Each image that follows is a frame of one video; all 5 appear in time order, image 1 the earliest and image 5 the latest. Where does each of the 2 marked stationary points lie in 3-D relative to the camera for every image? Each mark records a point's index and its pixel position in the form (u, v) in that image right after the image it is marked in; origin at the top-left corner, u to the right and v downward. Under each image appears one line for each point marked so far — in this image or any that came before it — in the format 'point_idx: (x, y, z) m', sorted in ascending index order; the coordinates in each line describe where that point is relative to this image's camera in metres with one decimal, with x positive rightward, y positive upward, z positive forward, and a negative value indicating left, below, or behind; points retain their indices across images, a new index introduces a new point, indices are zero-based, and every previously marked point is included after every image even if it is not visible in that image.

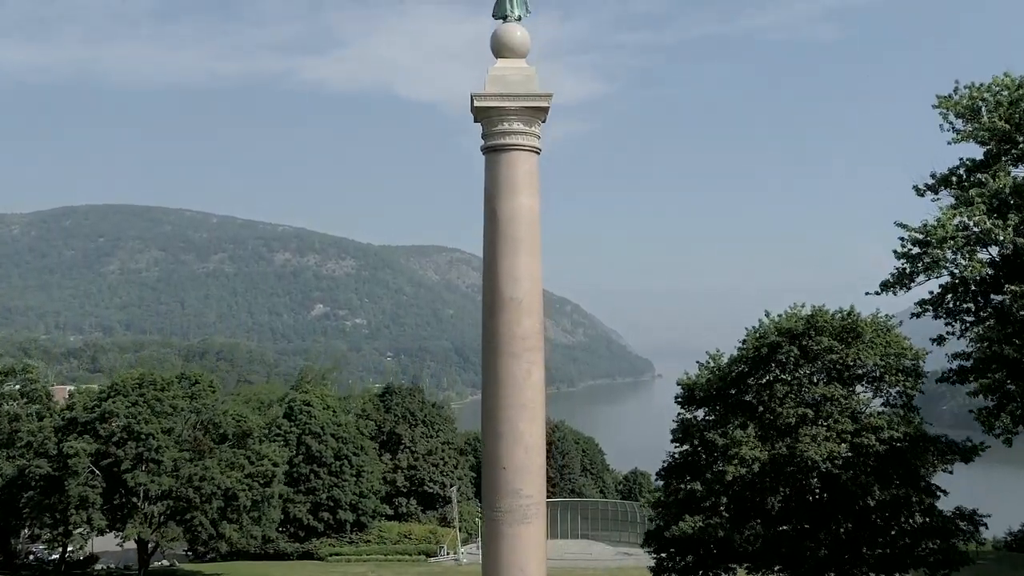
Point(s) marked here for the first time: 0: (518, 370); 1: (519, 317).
0: (+0.1, -1.1, +12.7) m
1: (+0.1, -0.4, +13.0) m
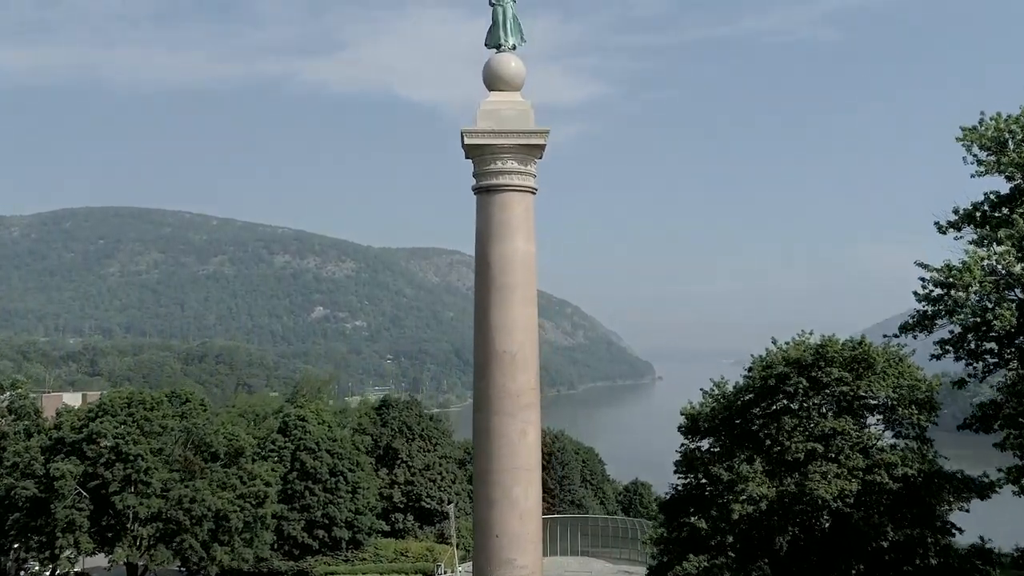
0: (0.0, -1.8, +11.8) m
1: (0.0, -1.1, +12.1) m
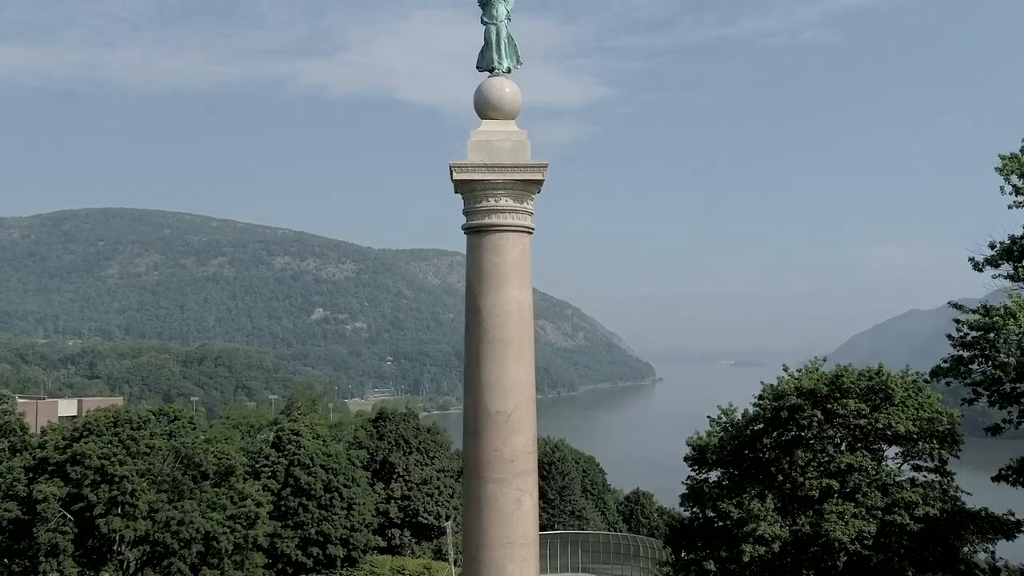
0: (-0.1, -2.3, +10.6) m
1: (-0.1, -1.6, +10.8) m
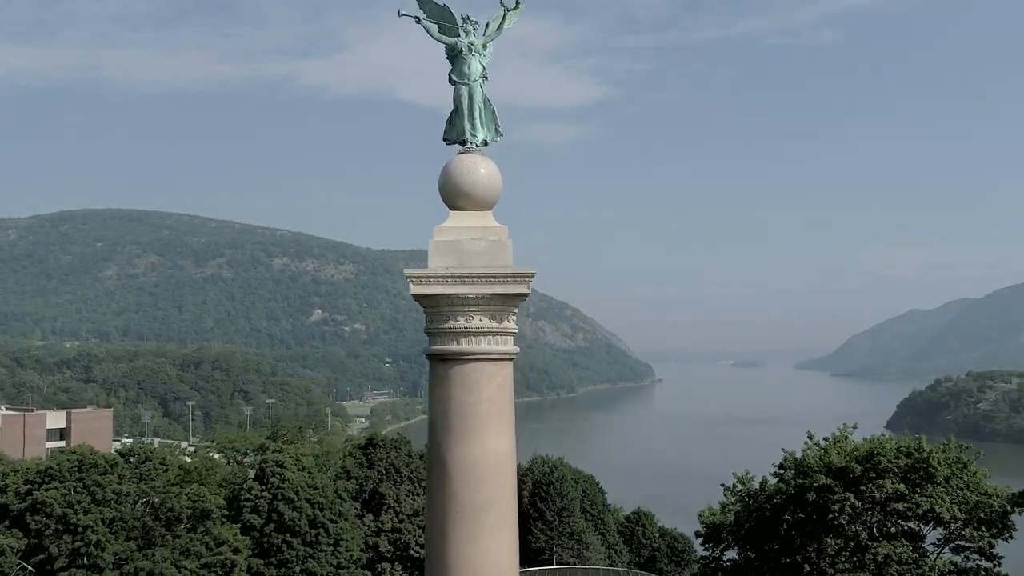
0: (-0.3, -3.6, +8.0) m
1: (-0.3, -2.8, +8.3) m
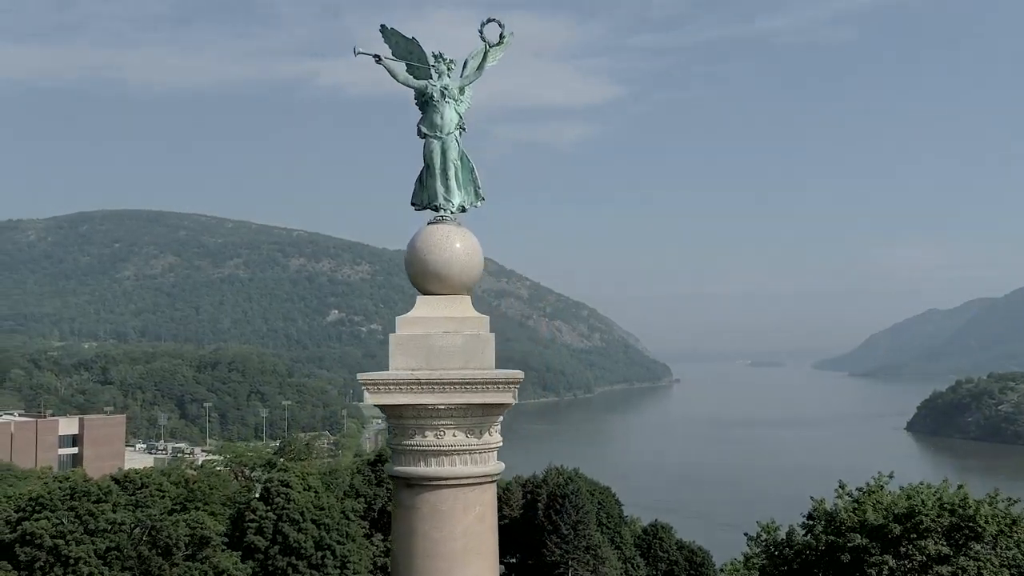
0: (-0.4, -4.3, +6.4) m
1: (-0.4, -3.6, +6.7) m
